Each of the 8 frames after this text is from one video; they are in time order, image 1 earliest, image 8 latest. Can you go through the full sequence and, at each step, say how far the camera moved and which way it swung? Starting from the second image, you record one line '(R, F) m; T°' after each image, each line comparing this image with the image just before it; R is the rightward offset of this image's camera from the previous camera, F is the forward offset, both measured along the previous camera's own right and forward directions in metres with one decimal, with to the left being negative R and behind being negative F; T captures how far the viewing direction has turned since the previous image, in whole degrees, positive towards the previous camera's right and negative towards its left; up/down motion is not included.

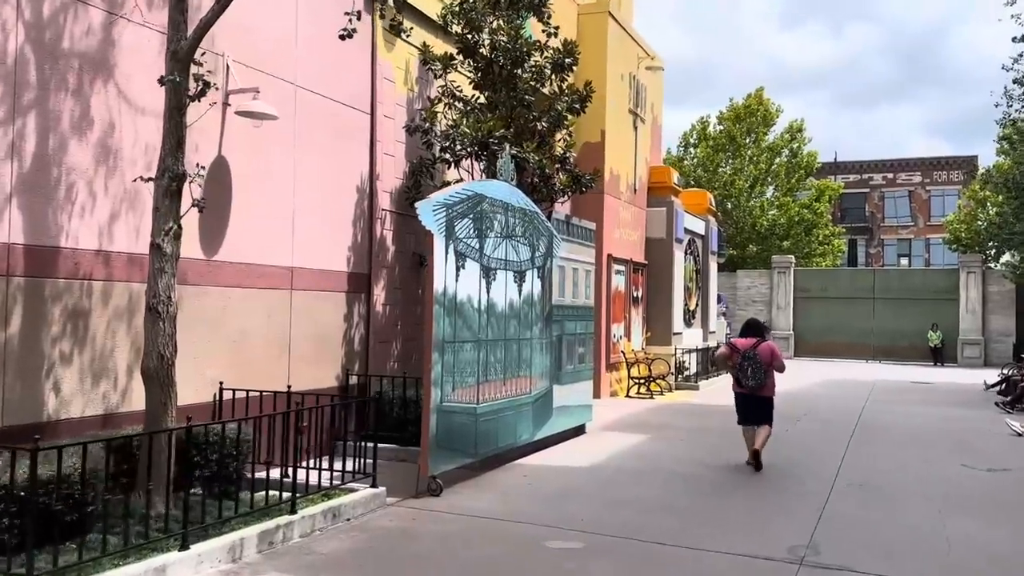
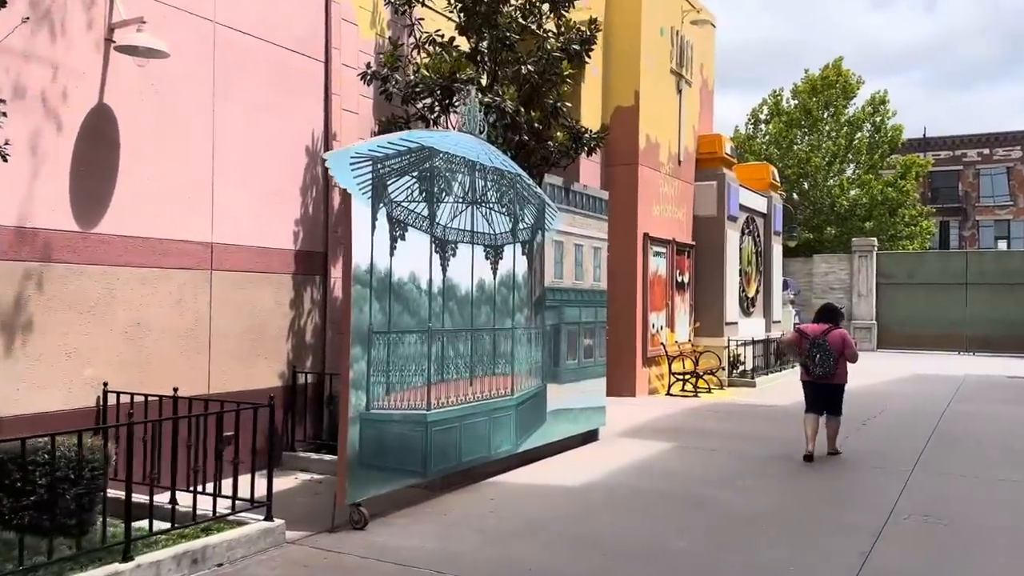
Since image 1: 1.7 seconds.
(+1.0, +1.9) m; -5°
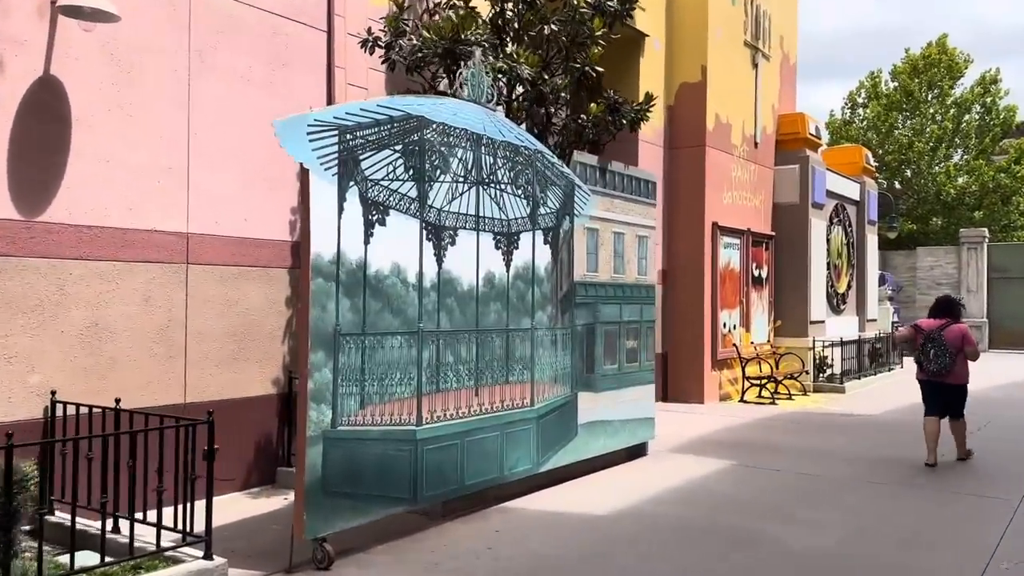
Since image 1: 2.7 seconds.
(+0.6, +1.2) m; -6°
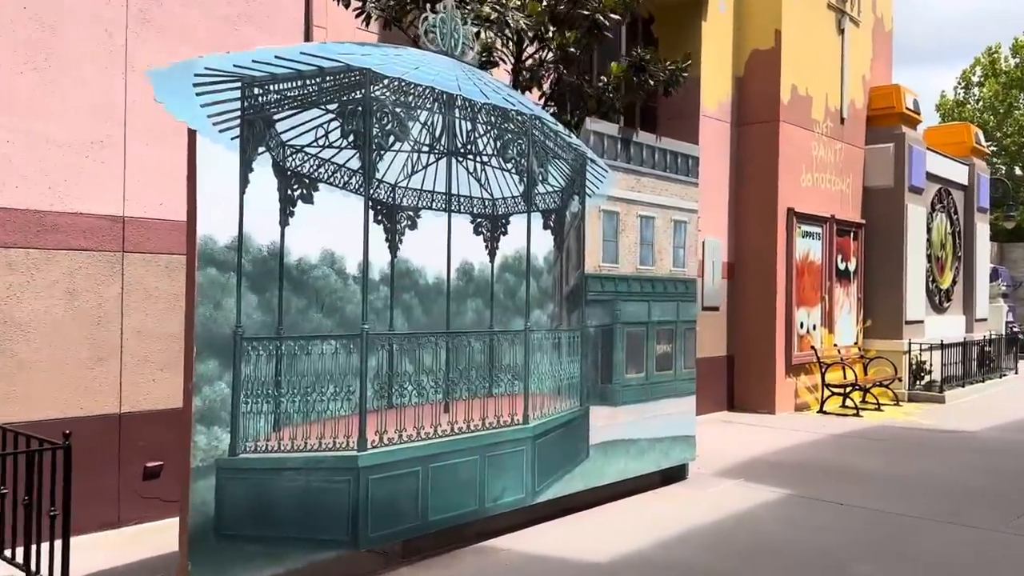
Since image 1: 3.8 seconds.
(+0.7, +1.2) m; -7°
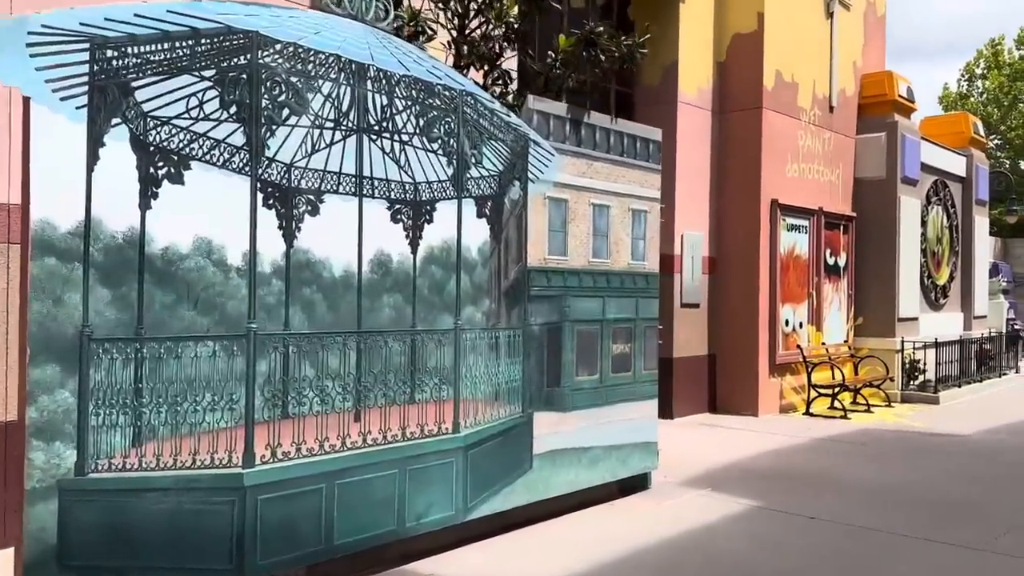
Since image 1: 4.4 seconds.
(+0.5, +0.6) m; 0°
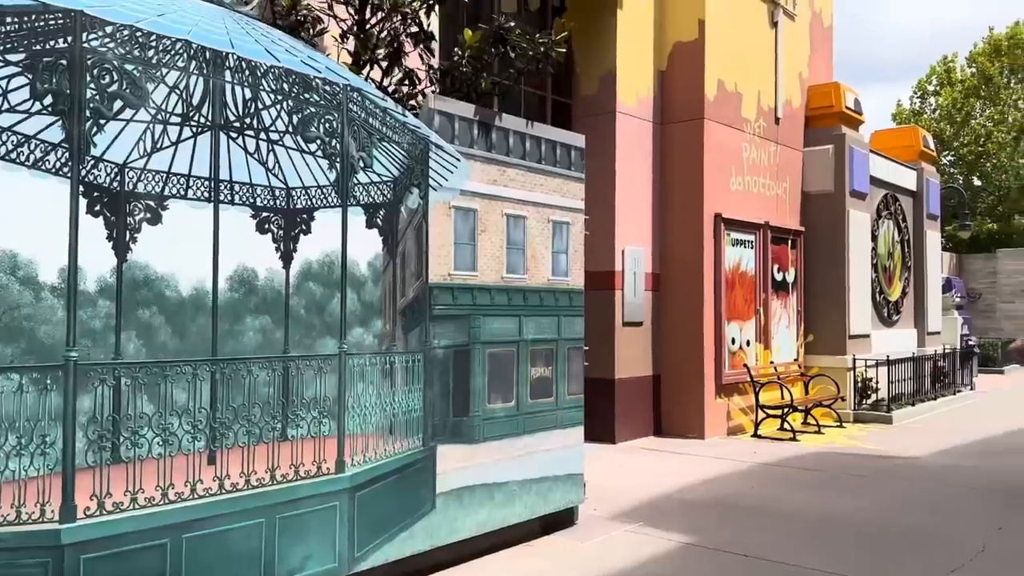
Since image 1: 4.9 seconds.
(+0.4, +0.6) m; +2°
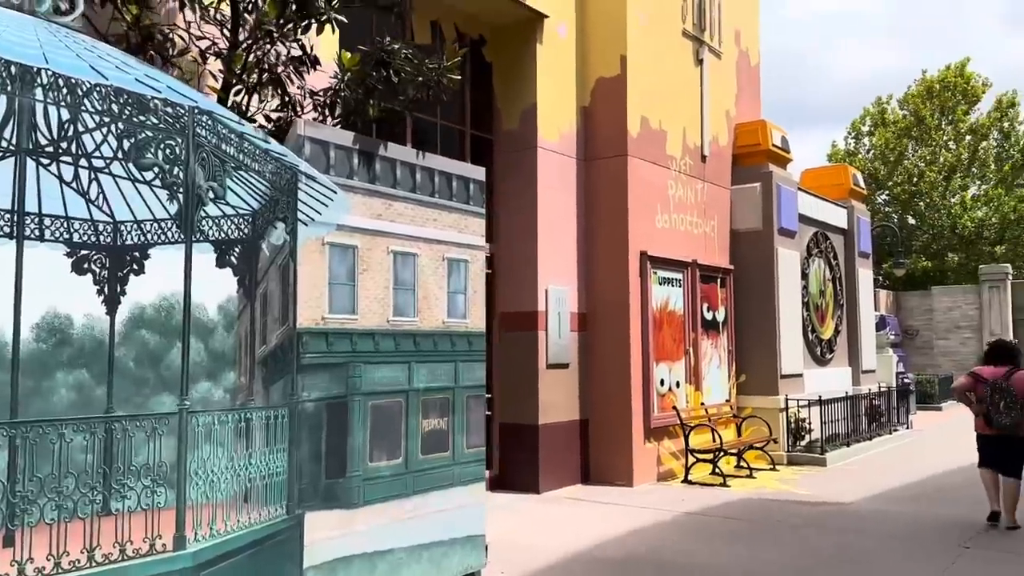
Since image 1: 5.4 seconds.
(+0.4, +0.5) m; +3°
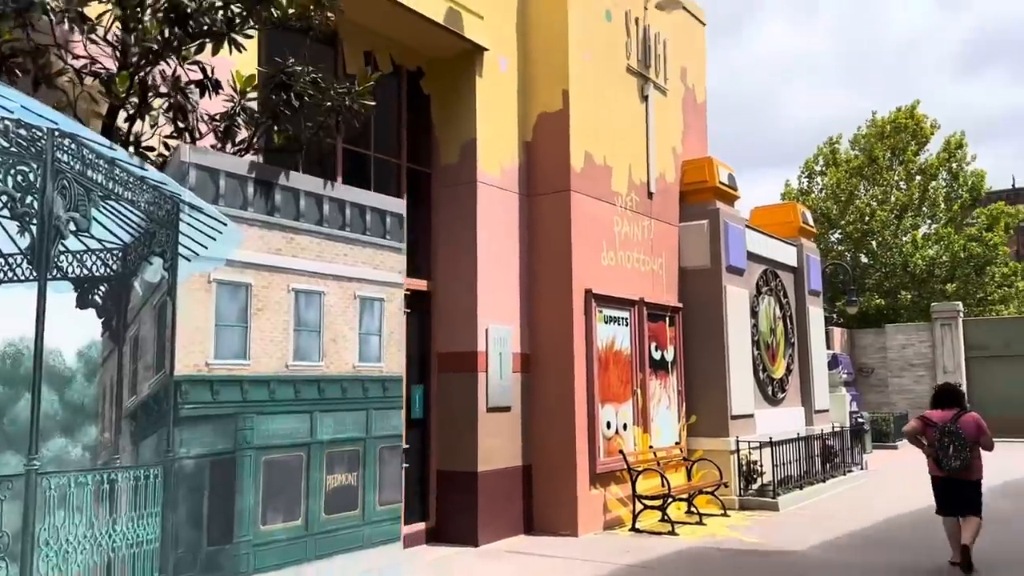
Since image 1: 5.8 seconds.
(+0.3, +0.4) m; +2°
